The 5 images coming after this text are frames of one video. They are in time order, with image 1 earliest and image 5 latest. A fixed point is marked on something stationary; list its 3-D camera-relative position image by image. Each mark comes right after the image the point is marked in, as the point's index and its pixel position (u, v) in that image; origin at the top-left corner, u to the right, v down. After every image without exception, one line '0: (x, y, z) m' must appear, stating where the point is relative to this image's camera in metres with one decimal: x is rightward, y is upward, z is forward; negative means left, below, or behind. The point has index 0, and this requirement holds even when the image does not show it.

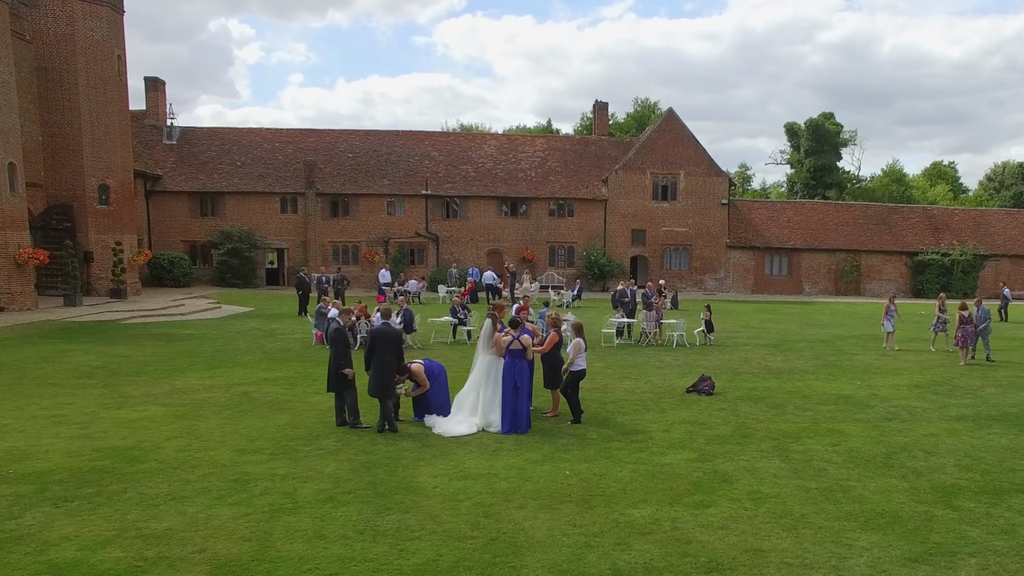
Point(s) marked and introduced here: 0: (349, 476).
0: (-1.5, -1.7, +8.3) m
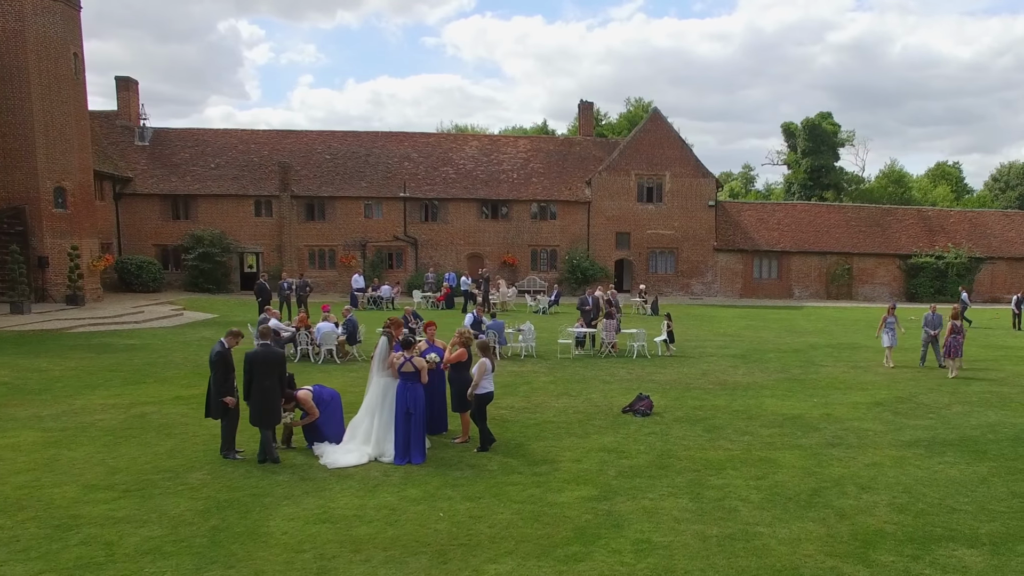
0: (-2.5, -1.8, +7.2) m
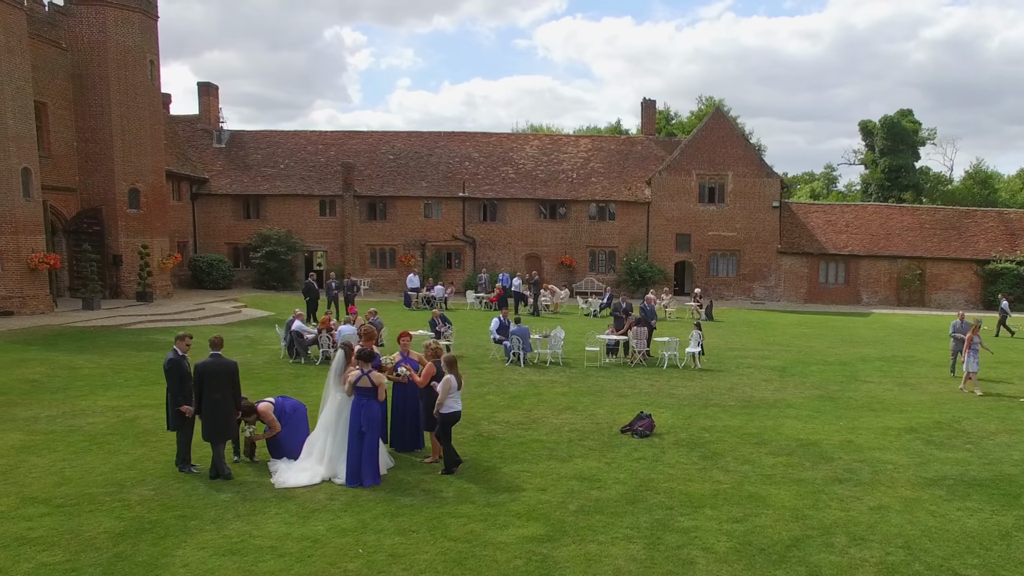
0: (-3.0, -1.9, +6.7) m
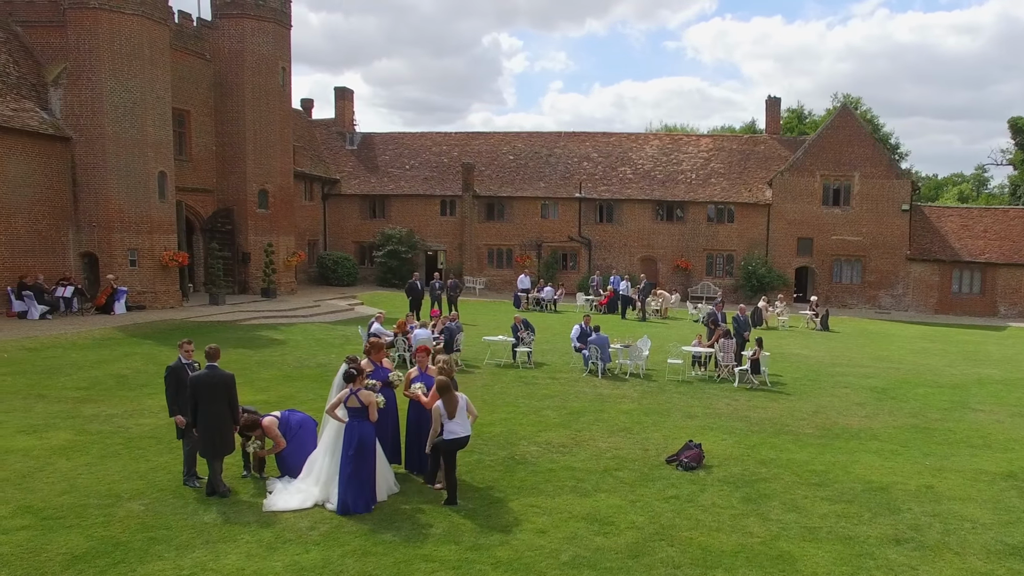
0: (-3.1, -1.9, +6.2) m
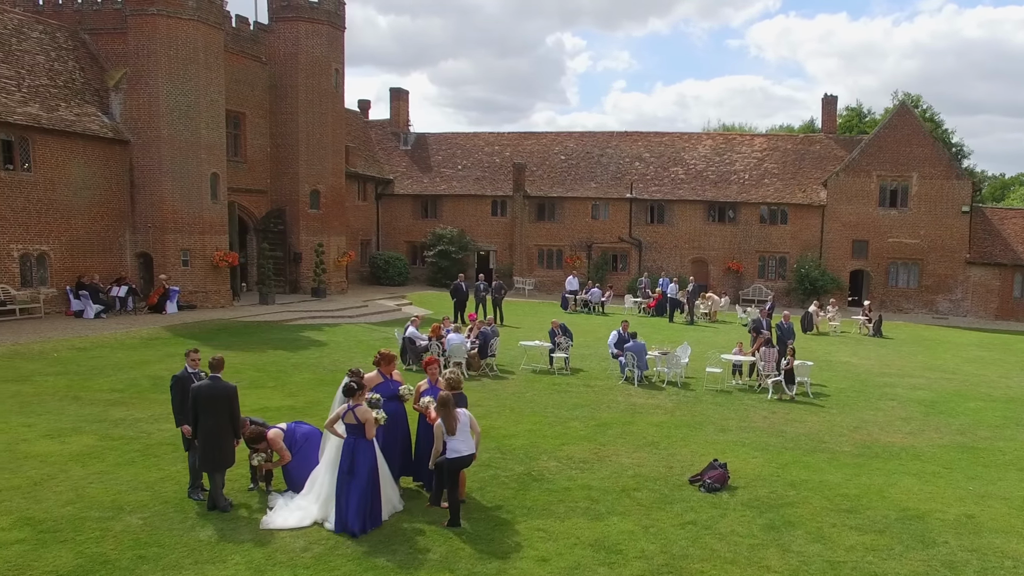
0: (-3.2, -2.0, +6.0) m
